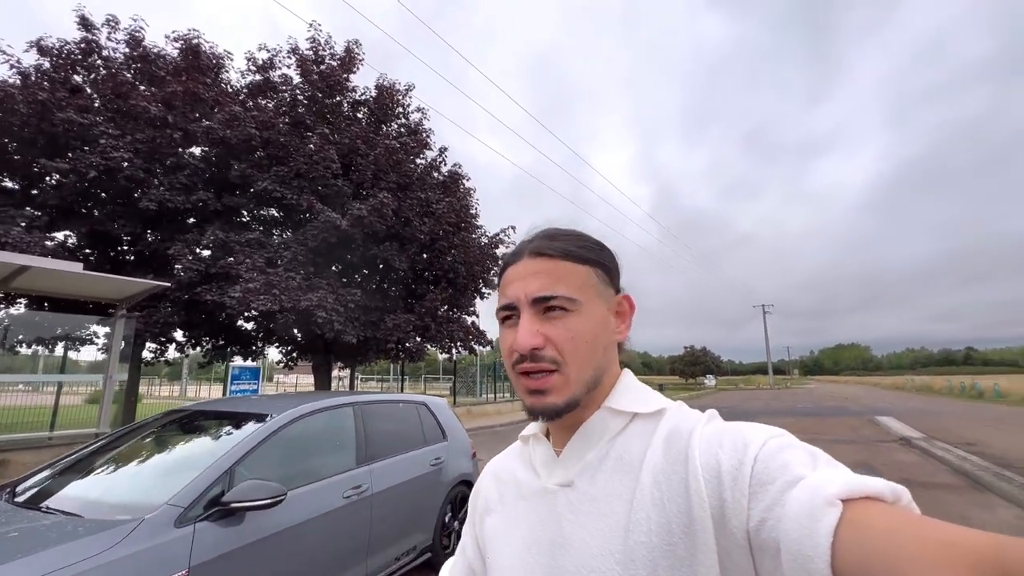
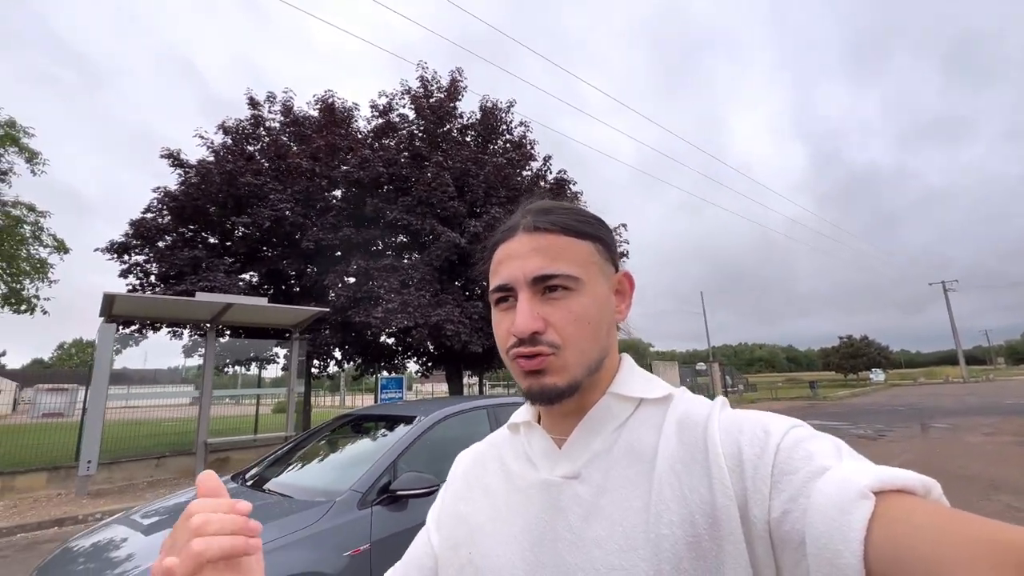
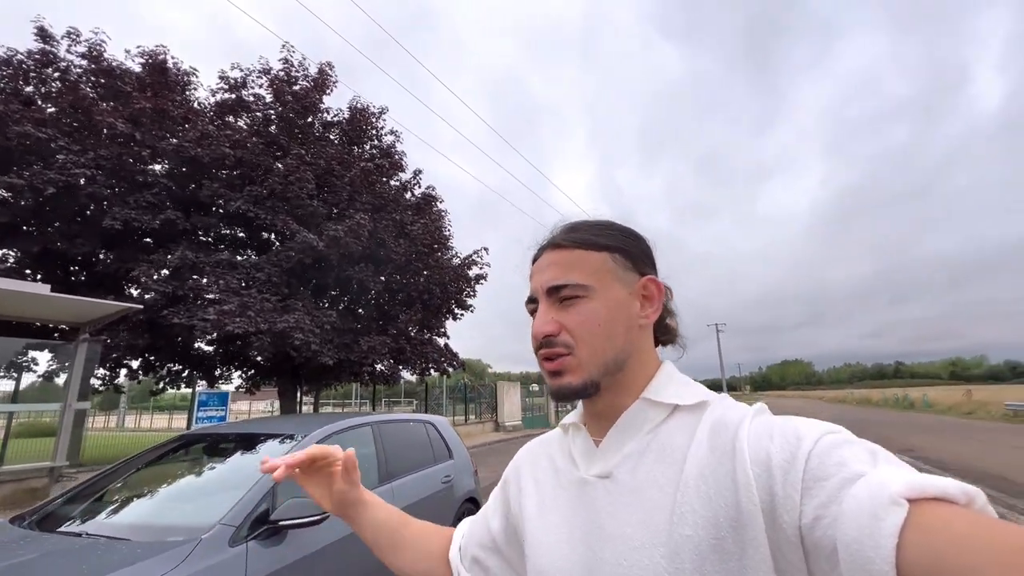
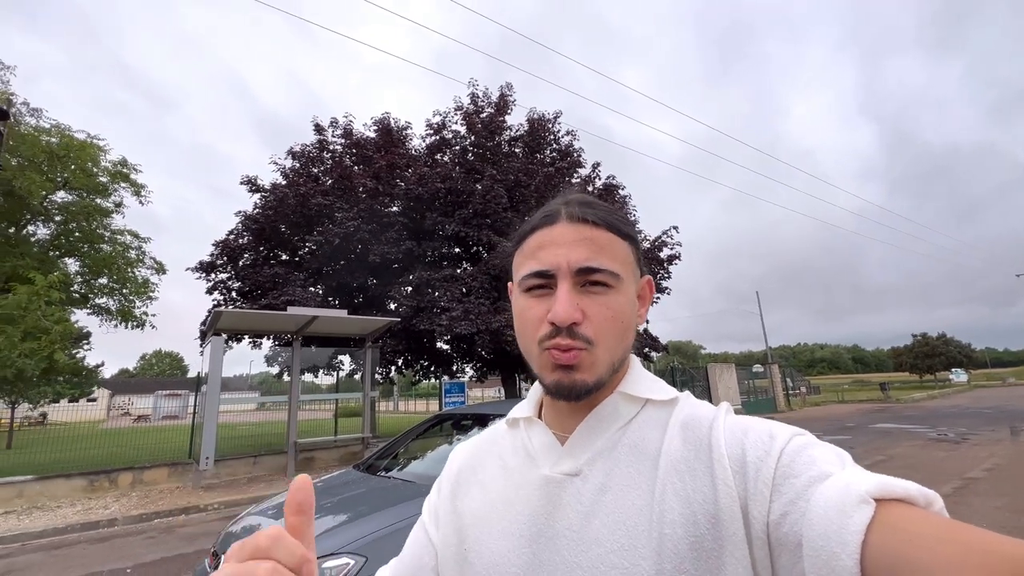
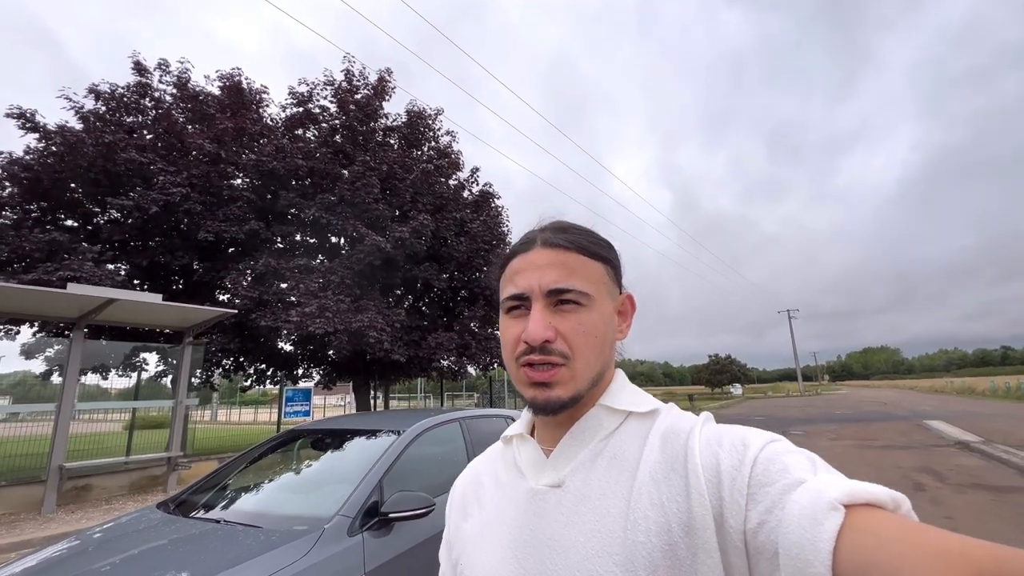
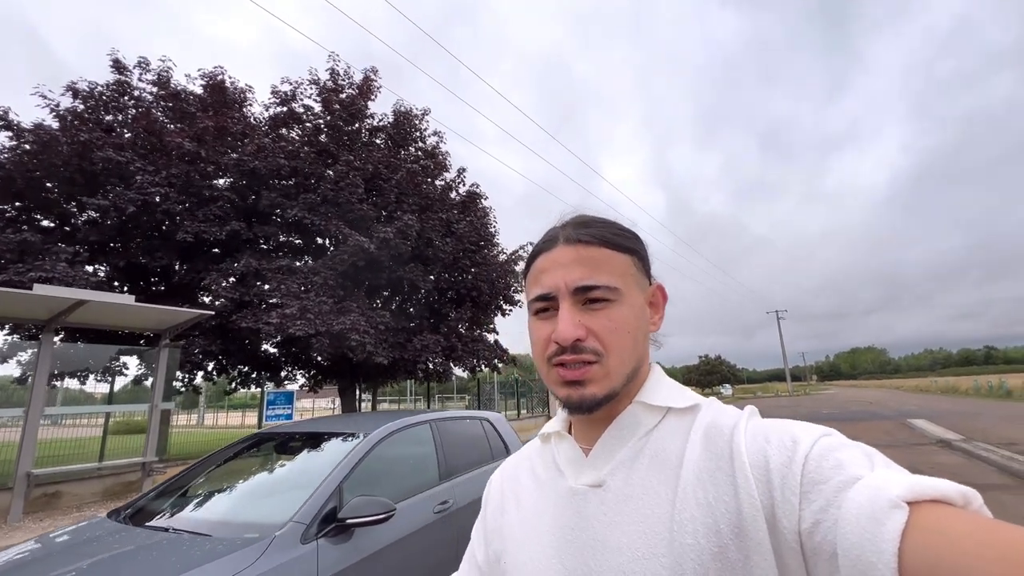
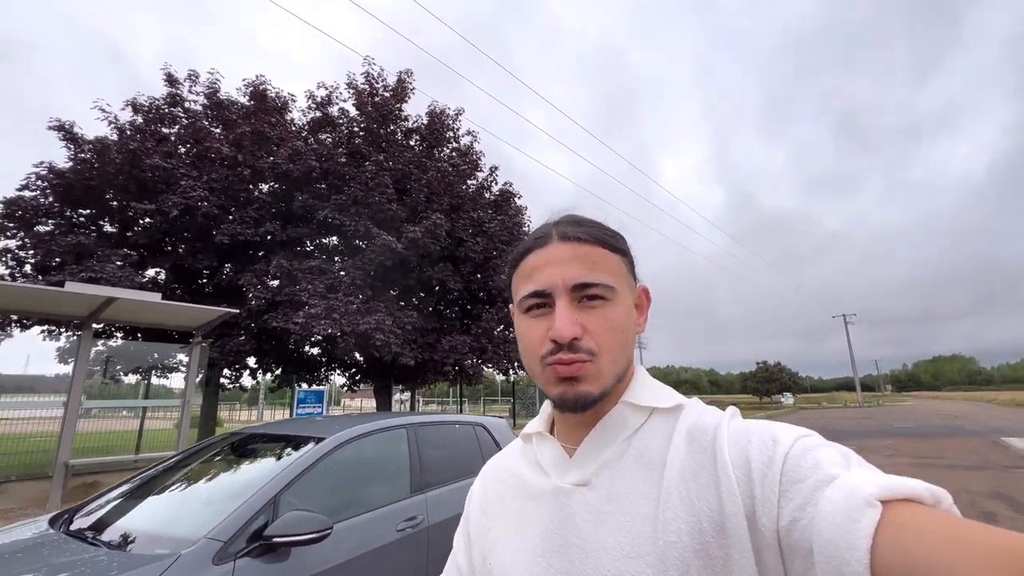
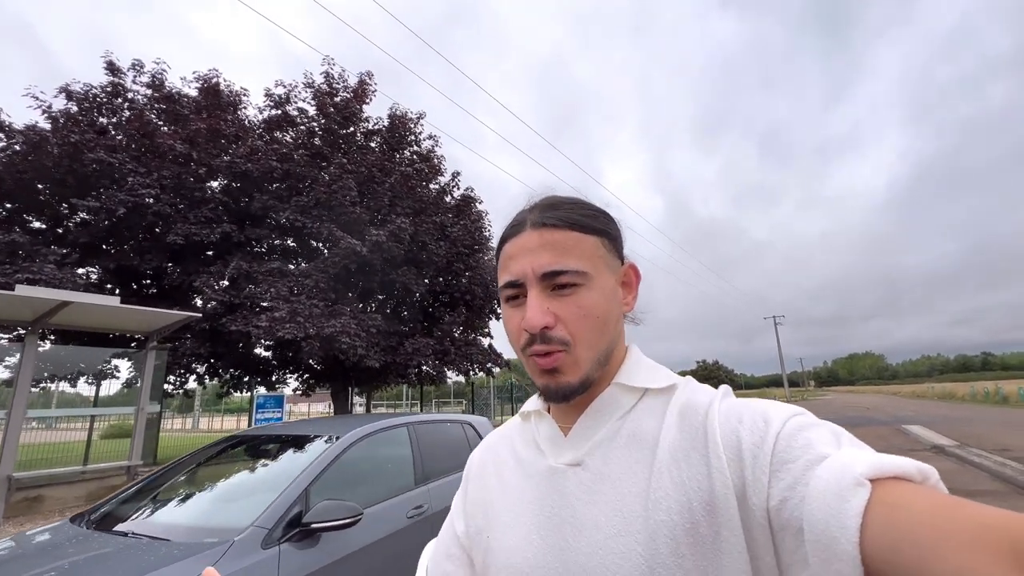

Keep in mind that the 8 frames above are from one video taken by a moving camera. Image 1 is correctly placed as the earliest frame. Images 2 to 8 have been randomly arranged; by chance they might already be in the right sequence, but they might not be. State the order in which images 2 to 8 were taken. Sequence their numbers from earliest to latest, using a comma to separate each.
3, 5, 6, 8, 7, 2, 4
